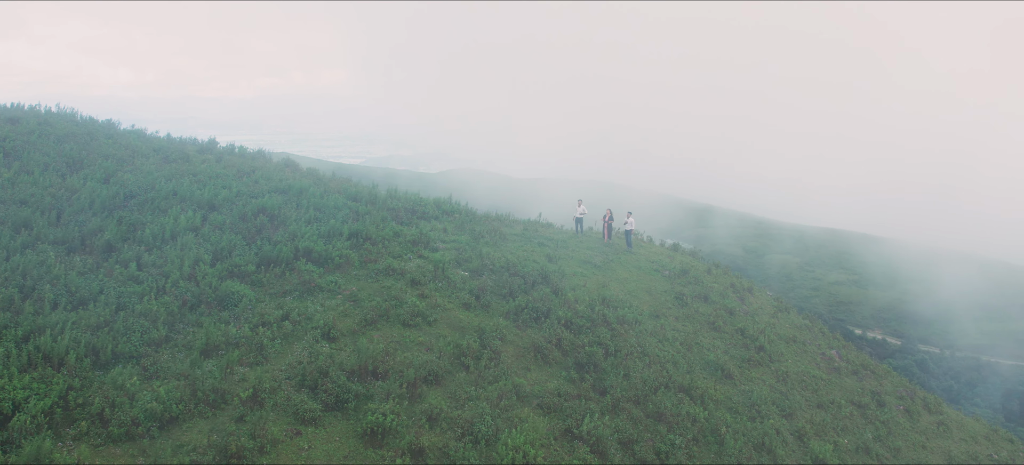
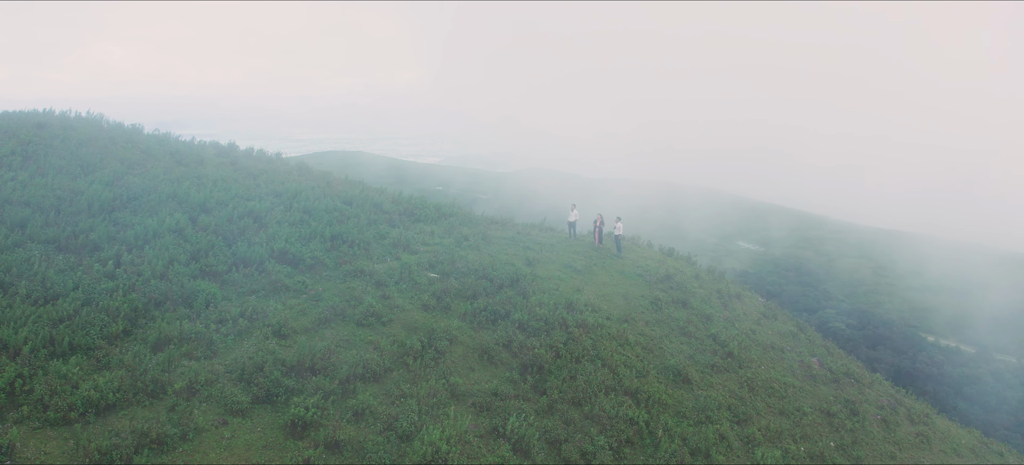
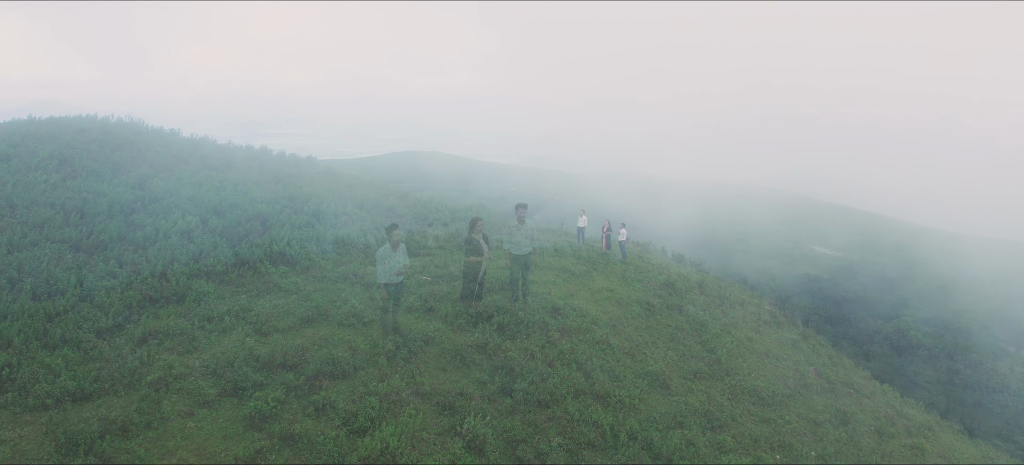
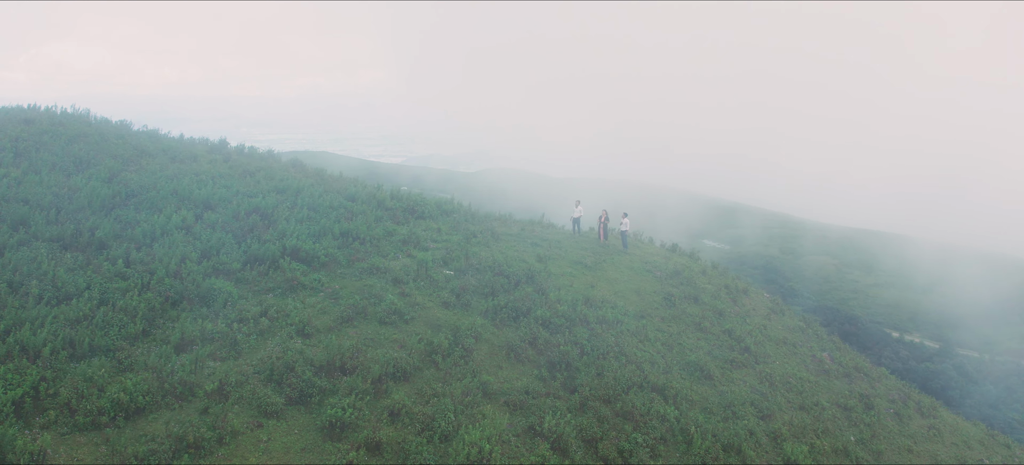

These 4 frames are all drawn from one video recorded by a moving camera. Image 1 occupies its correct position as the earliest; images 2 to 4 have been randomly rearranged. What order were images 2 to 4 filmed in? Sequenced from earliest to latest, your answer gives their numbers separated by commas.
4, 2, 3
